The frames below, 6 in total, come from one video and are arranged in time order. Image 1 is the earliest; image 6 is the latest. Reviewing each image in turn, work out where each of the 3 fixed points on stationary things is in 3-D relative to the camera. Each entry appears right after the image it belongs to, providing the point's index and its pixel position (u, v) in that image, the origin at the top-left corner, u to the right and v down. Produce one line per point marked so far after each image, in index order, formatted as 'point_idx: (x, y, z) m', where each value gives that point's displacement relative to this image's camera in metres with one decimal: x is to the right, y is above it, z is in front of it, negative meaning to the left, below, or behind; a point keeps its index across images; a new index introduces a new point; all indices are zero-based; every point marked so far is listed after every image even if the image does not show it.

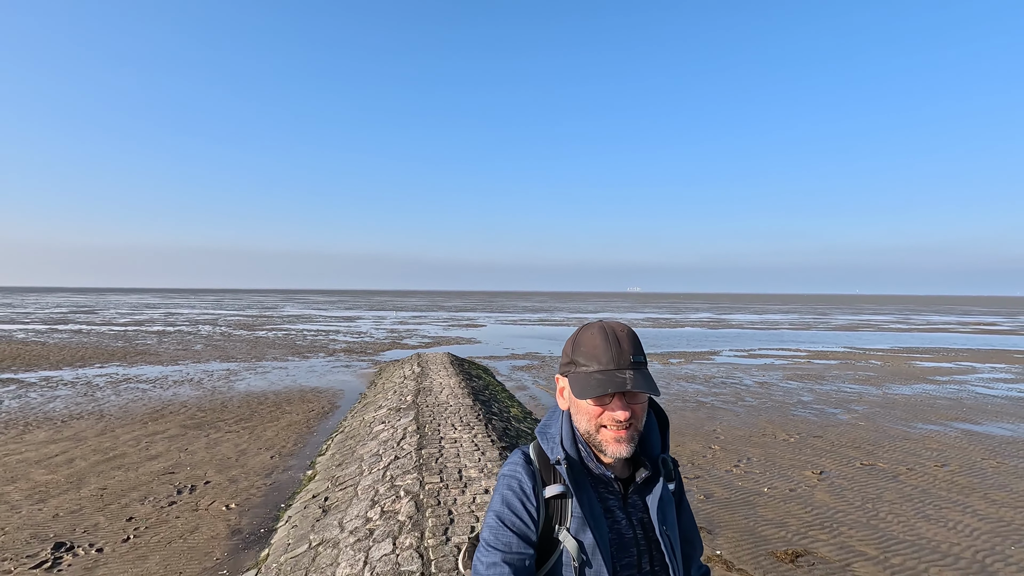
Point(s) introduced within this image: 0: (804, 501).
0: (+5.0, -3.6, +9.0) m
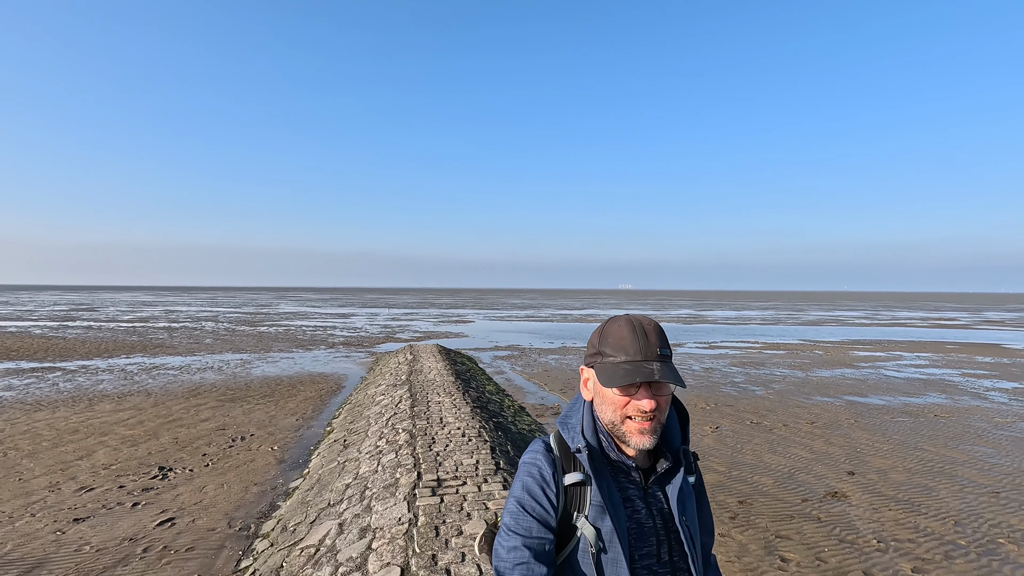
0: (+4.3, -3.6, +12.4) m
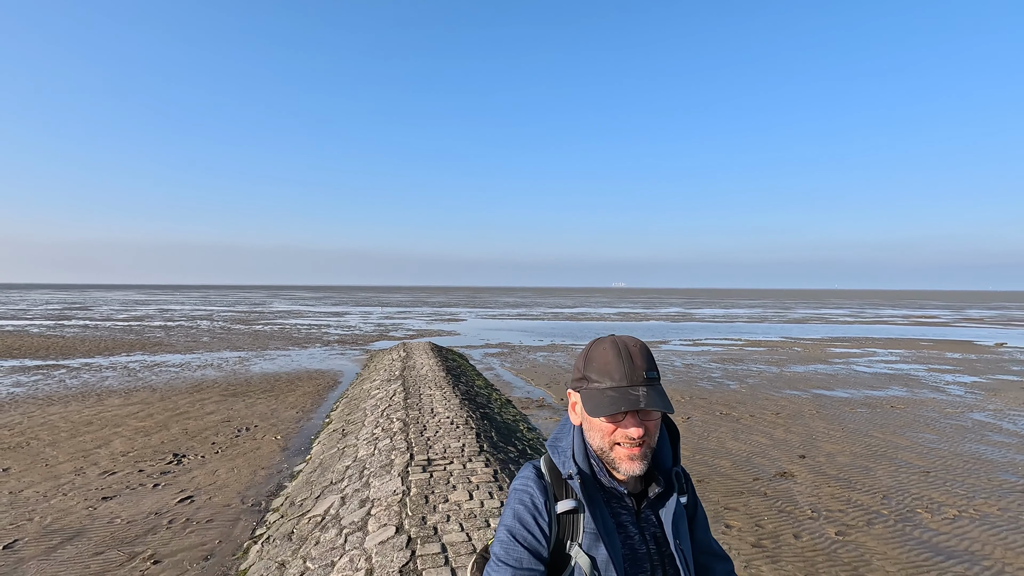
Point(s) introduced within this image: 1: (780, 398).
0: (+3.9, -3.6, +13.5) m
1: (+8.9, -3.6, +17.8) m
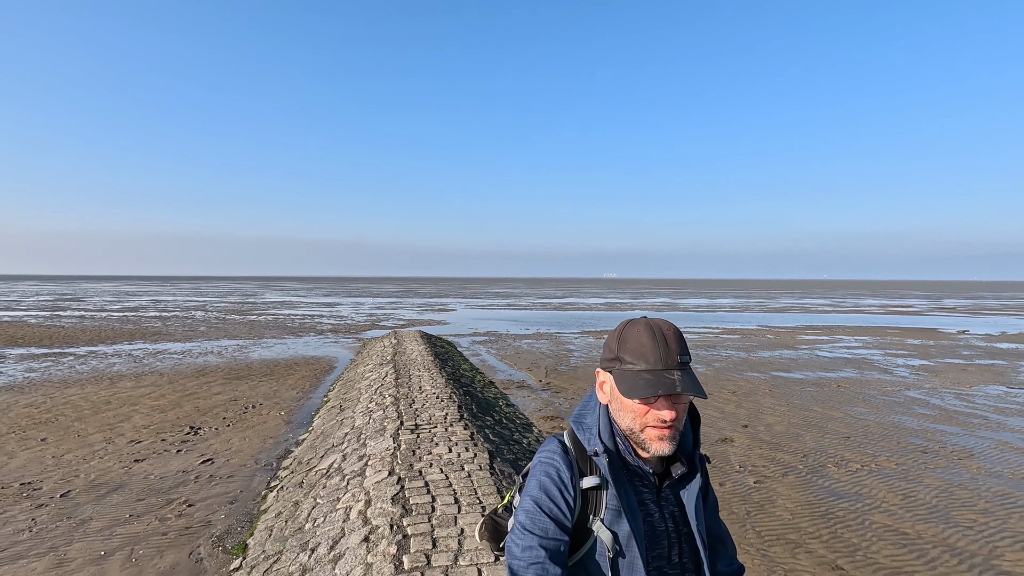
0: (+3.4, -3.4, +15.1) m
1: (+8.3, -3.3, +19.4) m
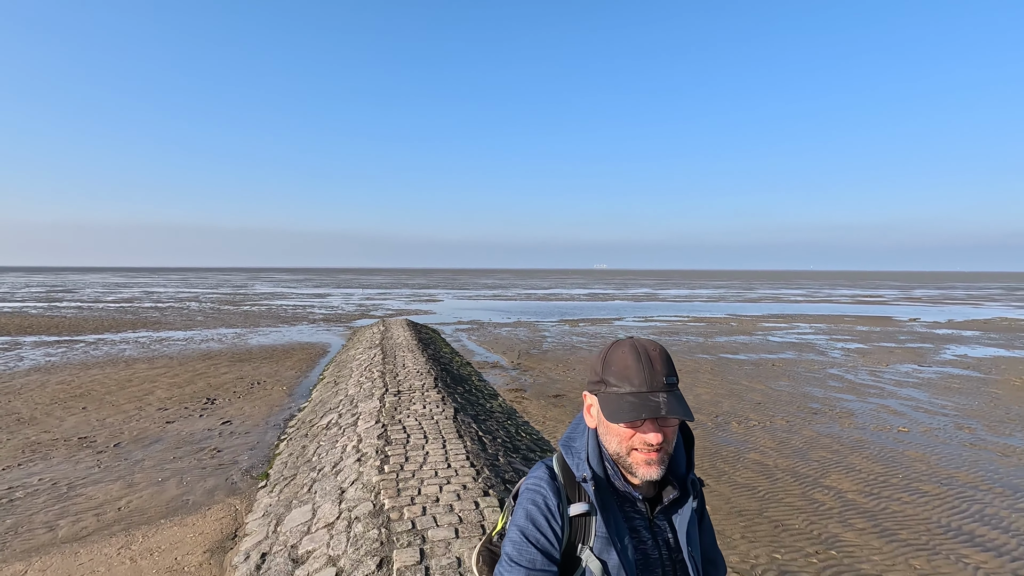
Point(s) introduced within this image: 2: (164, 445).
0: (+2.4, -3.1, +17.5) m
1: (+7.3, -2.9, +22.0) m
2: (-7.2, -3.2, +11.0) m
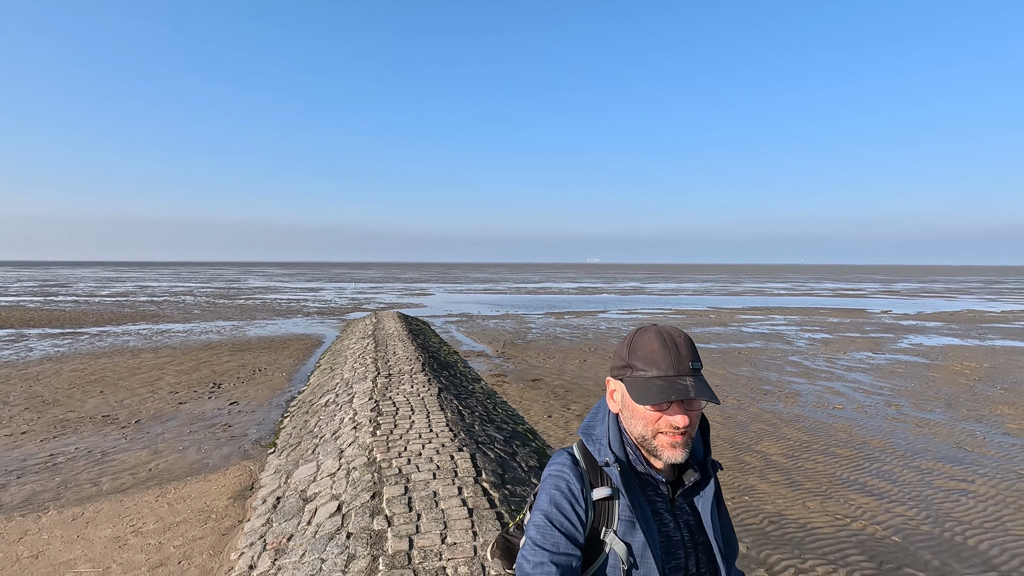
0: (+1.8, -2.9, +18.9) m
1: (+6.6, -2.7, +23.5) m
2: (-7.7, -3.1, +12.4) m
